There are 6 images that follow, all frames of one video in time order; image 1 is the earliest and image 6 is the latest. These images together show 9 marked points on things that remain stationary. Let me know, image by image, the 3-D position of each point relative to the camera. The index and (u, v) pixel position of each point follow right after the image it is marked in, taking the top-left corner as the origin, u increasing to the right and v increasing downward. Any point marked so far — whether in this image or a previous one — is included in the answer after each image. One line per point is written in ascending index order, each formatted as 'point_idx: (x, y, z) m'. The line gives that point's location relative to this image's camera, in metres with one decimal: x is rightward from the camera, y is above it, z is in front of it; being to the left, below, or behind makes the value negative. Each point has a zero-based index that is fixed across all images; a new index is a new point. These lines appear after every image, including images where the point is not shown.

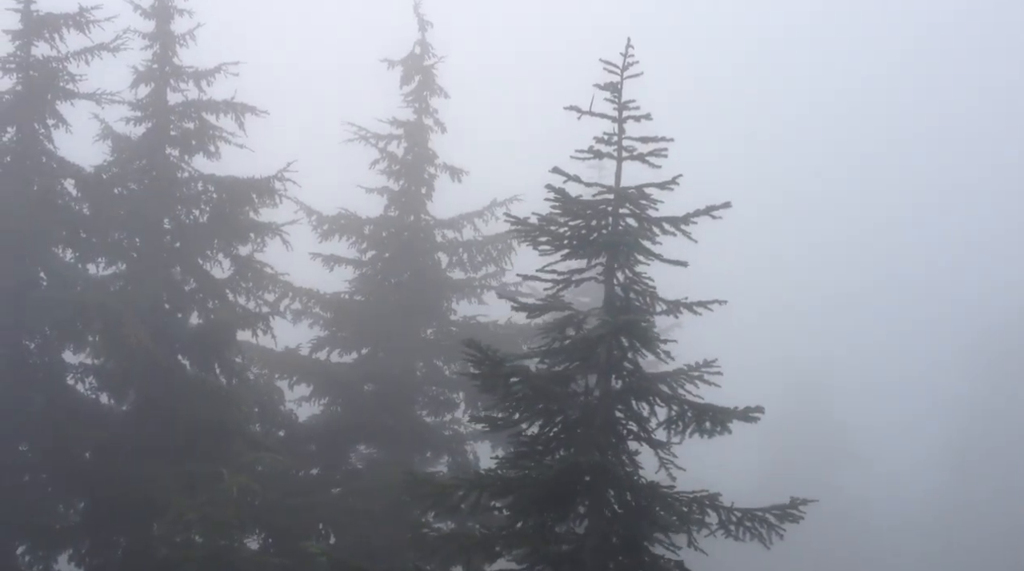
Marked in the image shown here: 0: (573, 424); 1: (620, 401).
0: (+0.7, -1.5, +15.3) m
1: (+1.2, -1.3, +15.2) m
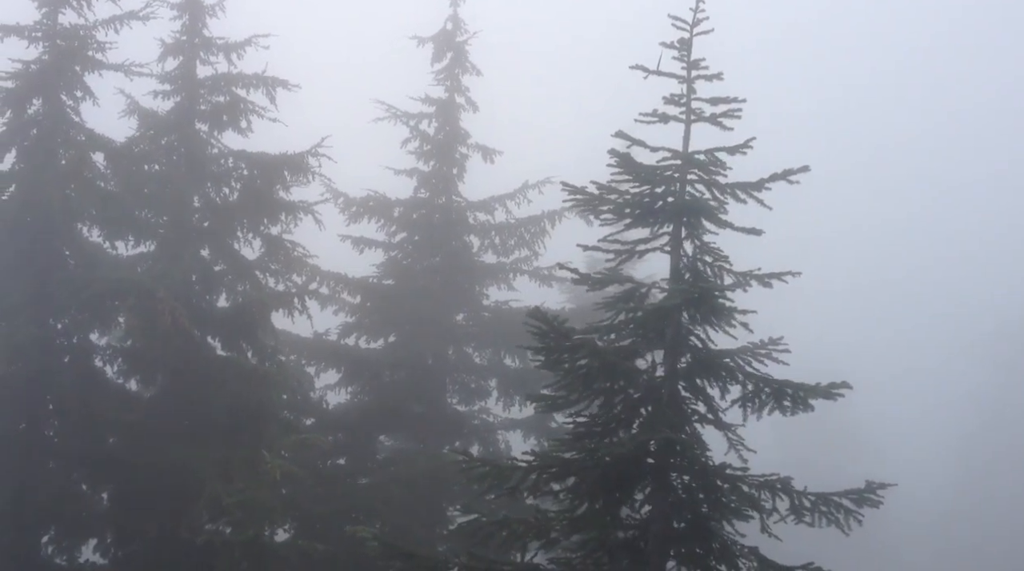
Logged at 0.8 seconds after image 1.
0: (+1.3, -1.2, +14.5) m
1: (+1.9, -1.0, +14.4) m
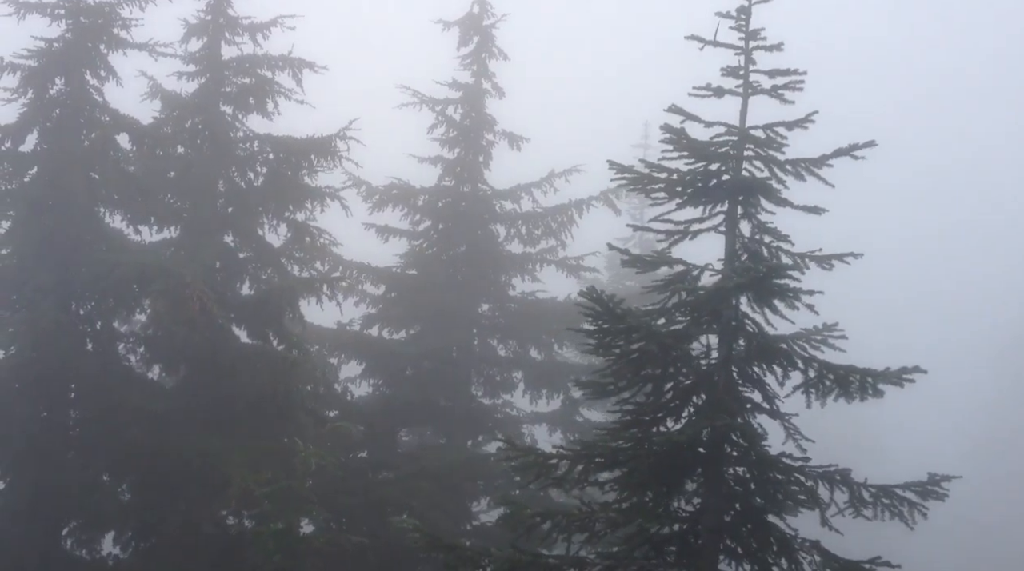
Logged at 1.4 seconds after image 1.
0: (+1.8, -1.0, +13.9) m
1: (+2.3, -0.8, +13.8) m
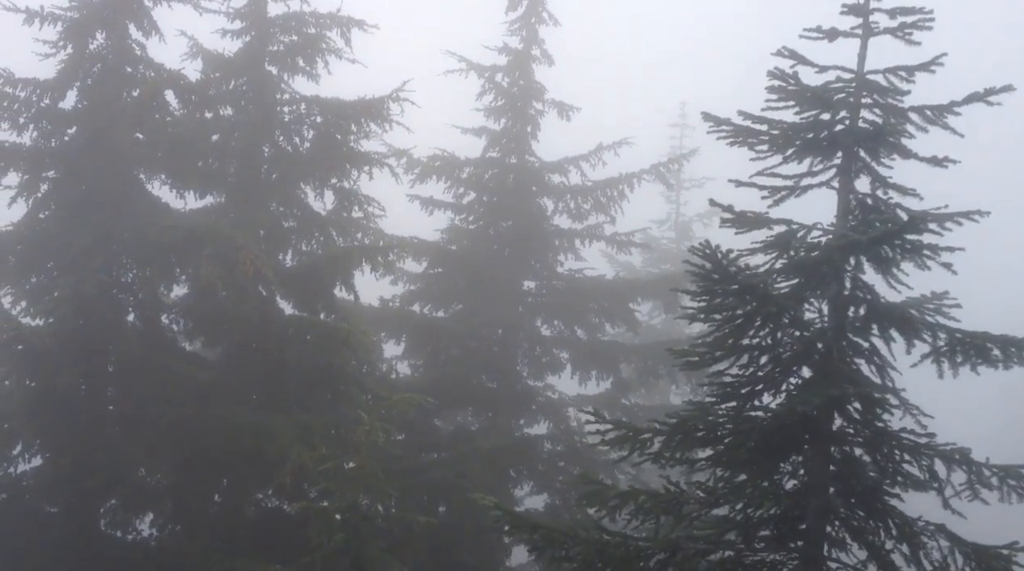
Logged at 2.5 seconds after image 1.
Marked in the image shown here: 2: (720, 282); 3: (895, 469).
0: (+2.6, -0.7, +12.8) m
1: (+3.1, -0.4, +12.7) m
2: (+1.8, -0.1, +12.2) m
3: (+3.4, -1.7, +12.6) m
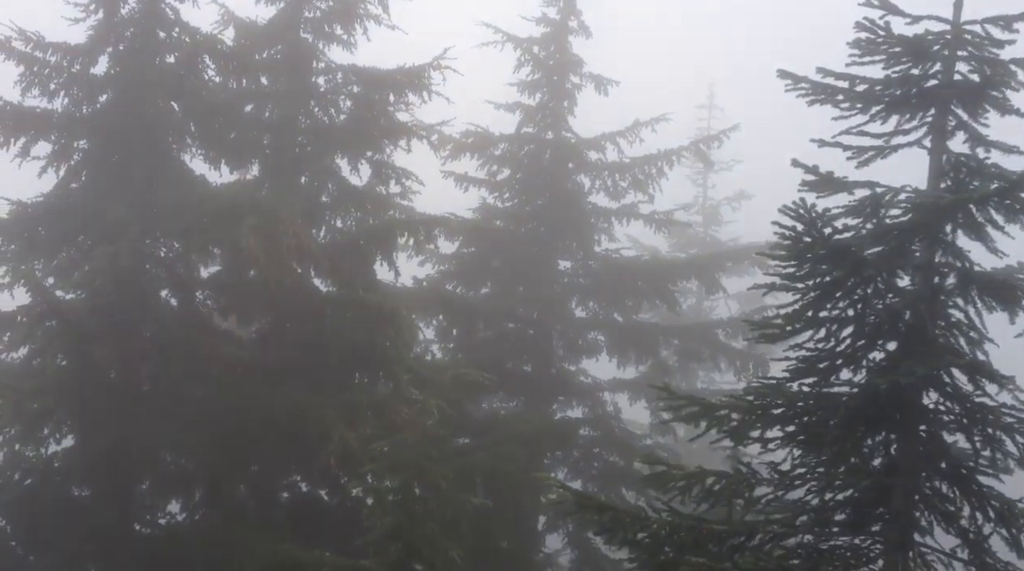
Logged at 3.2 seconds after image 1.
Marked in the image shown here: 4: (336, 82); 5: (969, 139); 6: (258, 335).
0: (+3.2, -0.4, +12.0) m
1: (+3.7, -0.2, +12.0) m
2: (+2.4, +0.2, +11.5) m
3: (+4.0, -1.4, +11.8) m
4: (-2.5, +2.9, +19.5) m
5: (+3.7, +1.2, +11.4) m
6: (-3.2, -0.6, +17.7) m
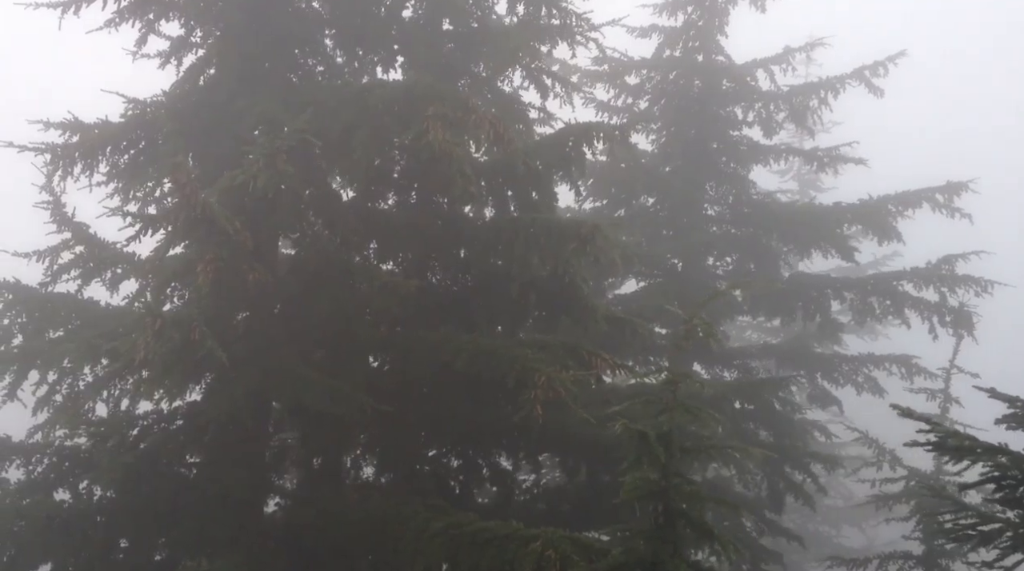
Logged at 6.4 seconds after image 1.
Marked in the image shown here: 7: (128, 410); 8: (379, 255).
0: (+5.4, +0.5, +8.8) m
1: (+5.9, +0.7, +8.7) m
2: (+4.6, +1.1, +8.2) m
3: (+6.2, -0.5, +8.6) m
4: (-0.2, +3.8, +16.4) m
5: (+6.0, +2.1, +8.2) m
6: (-0.9, +0.2, +14.5) m
7: (-3.9, -1.3, +14.2) m
8: (-1.3, +0.4, +14.5) m
